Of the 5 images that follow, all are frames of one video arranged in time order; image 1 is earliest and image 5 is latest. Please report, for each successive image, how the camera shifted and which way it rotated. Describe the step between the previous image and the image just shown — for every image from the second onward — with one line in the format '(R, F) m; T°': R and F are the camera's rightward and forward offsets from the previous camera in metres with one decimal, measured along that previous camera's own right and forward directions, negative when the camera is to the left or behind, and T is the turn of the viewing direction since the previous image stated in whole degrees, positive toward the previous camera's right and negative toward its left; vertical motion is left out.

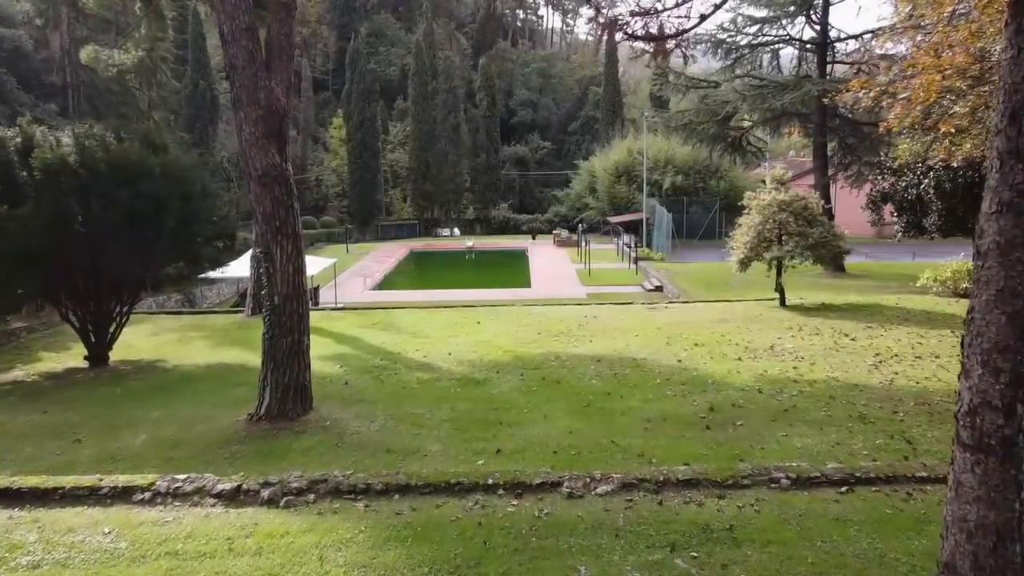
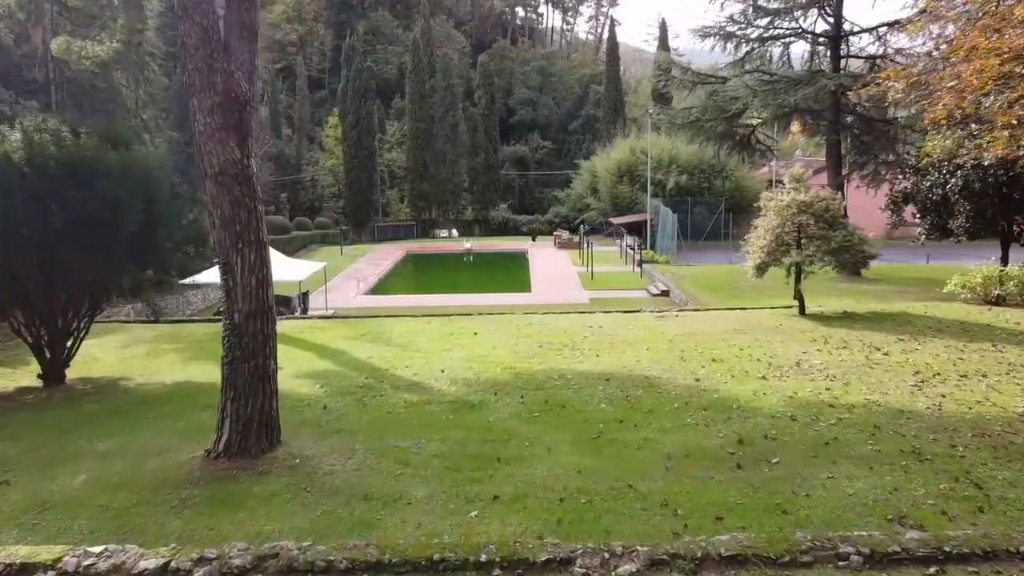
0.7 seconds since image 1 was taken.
(0.0, +0.8) m; 0°
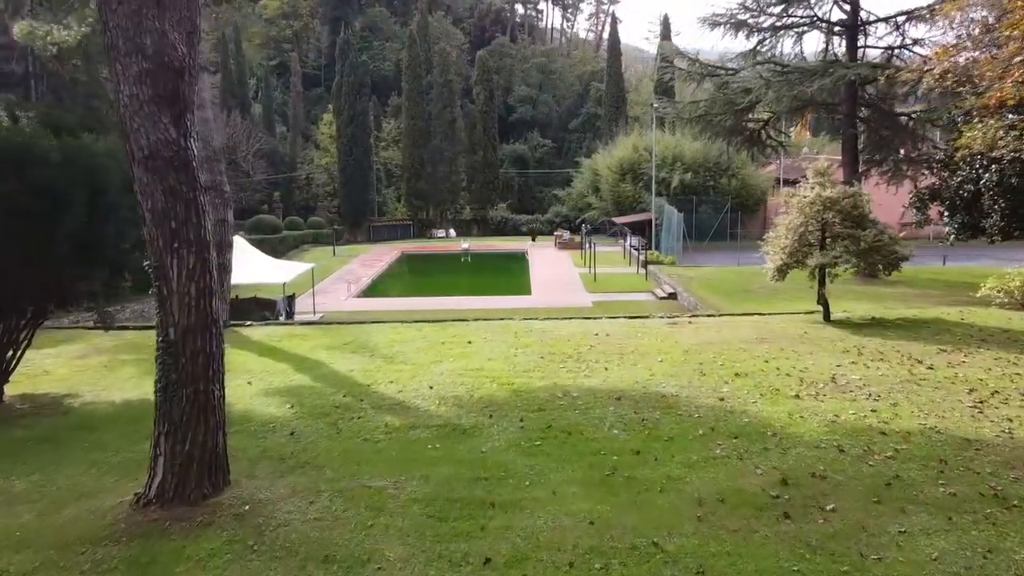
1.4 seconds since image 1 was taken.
(0.0, +0.9) m; 0°
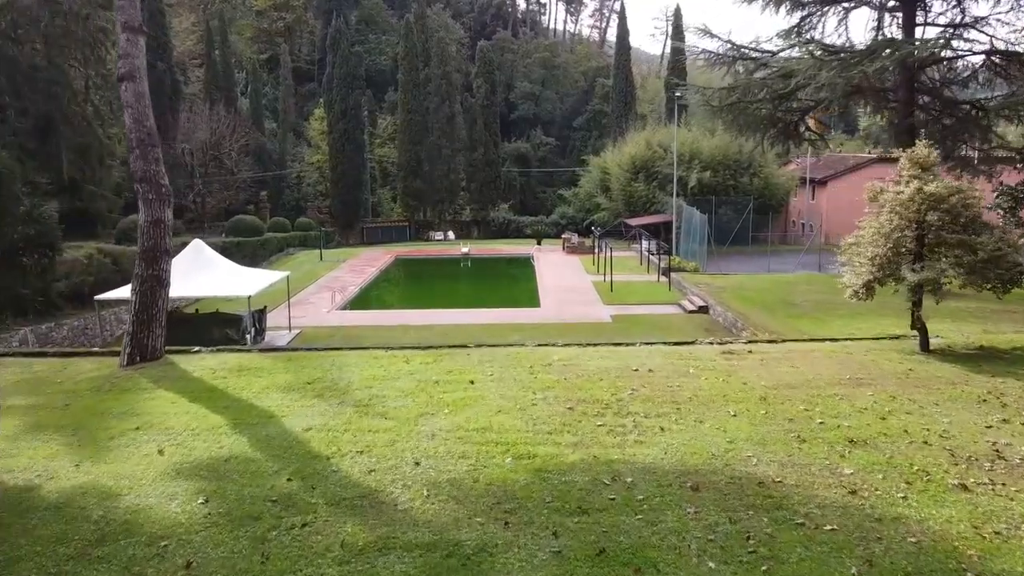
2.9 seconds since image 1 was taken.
(-0.2, +2.2) m; 0°
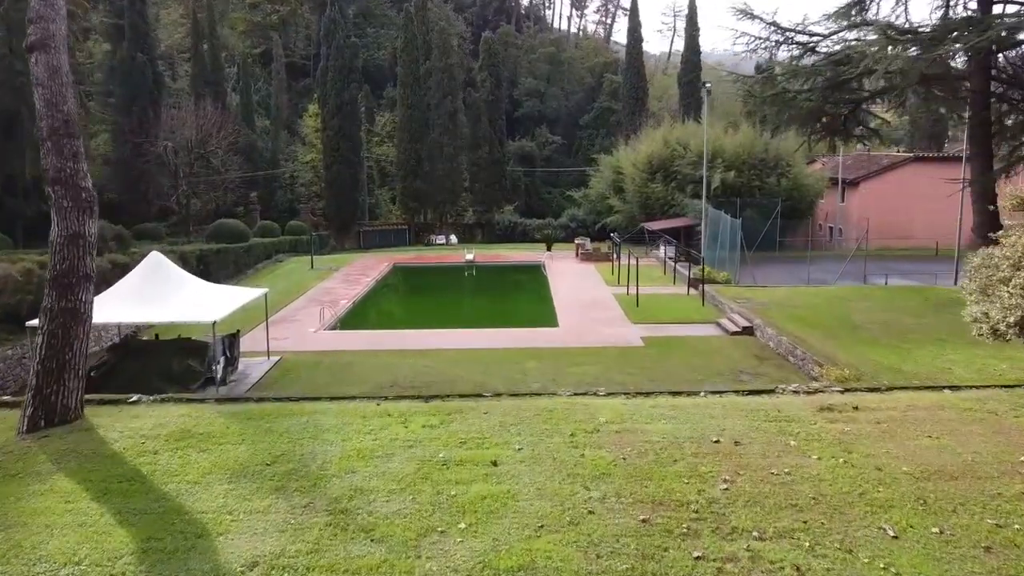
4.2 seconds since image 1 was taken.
(-0.3, +2.0) m; 0°
